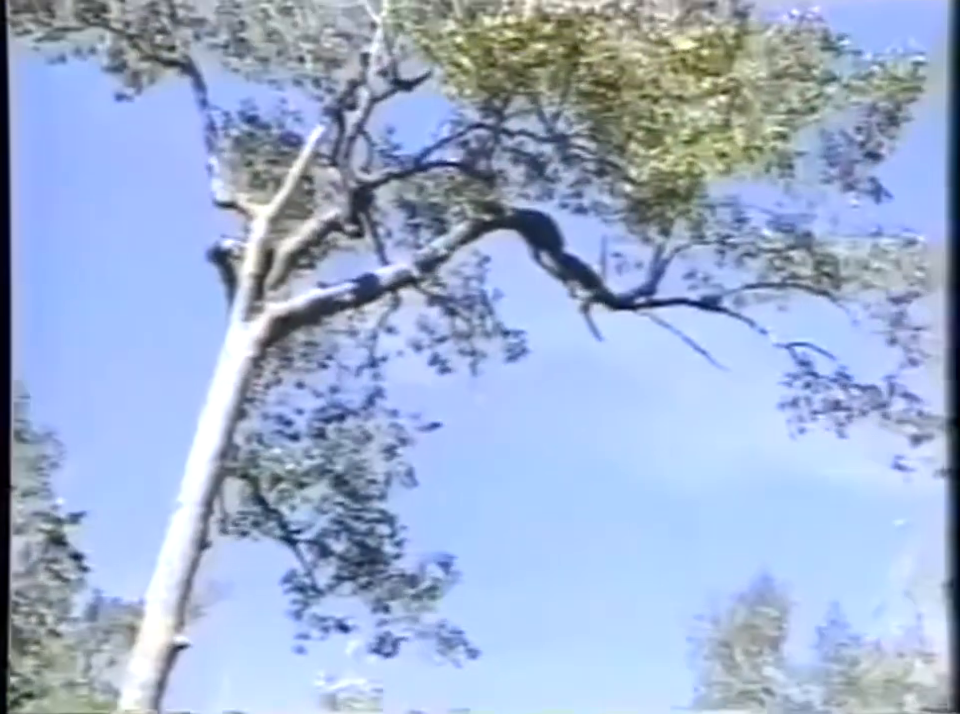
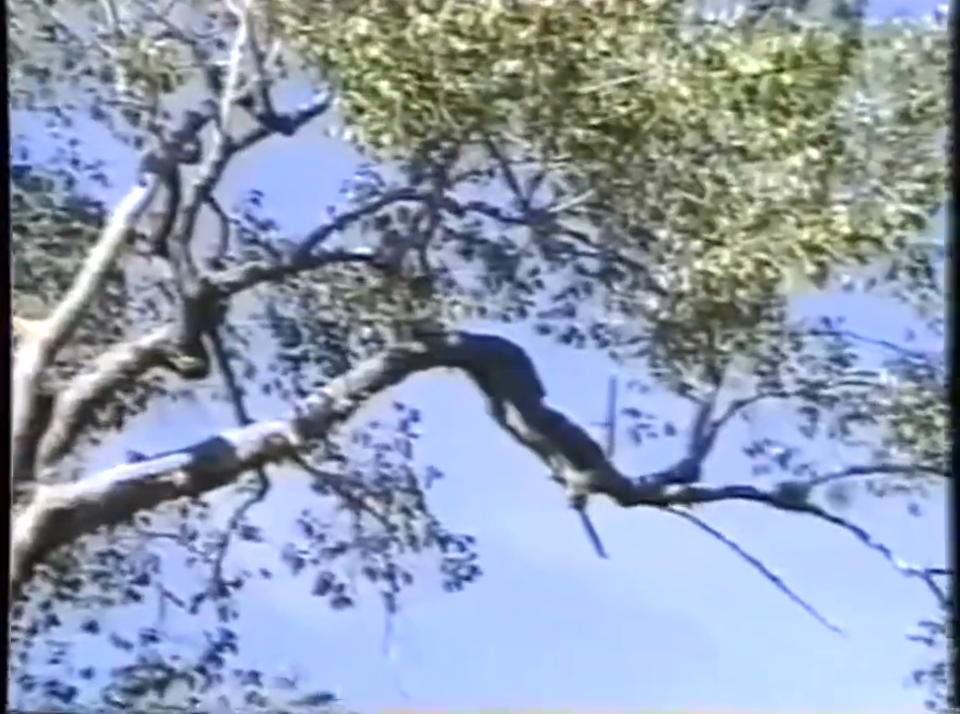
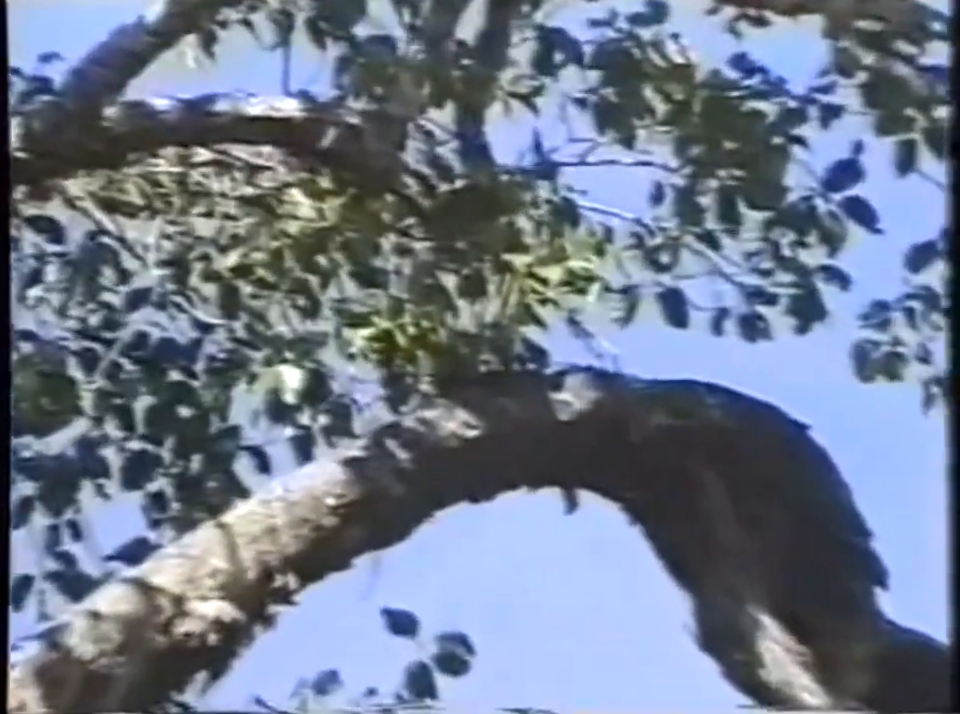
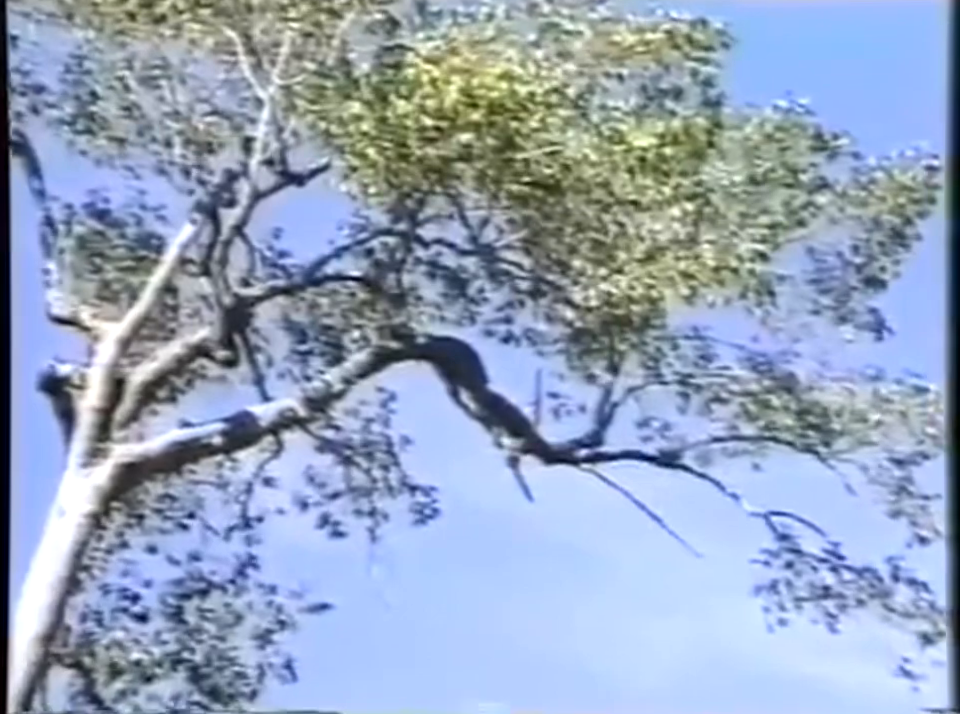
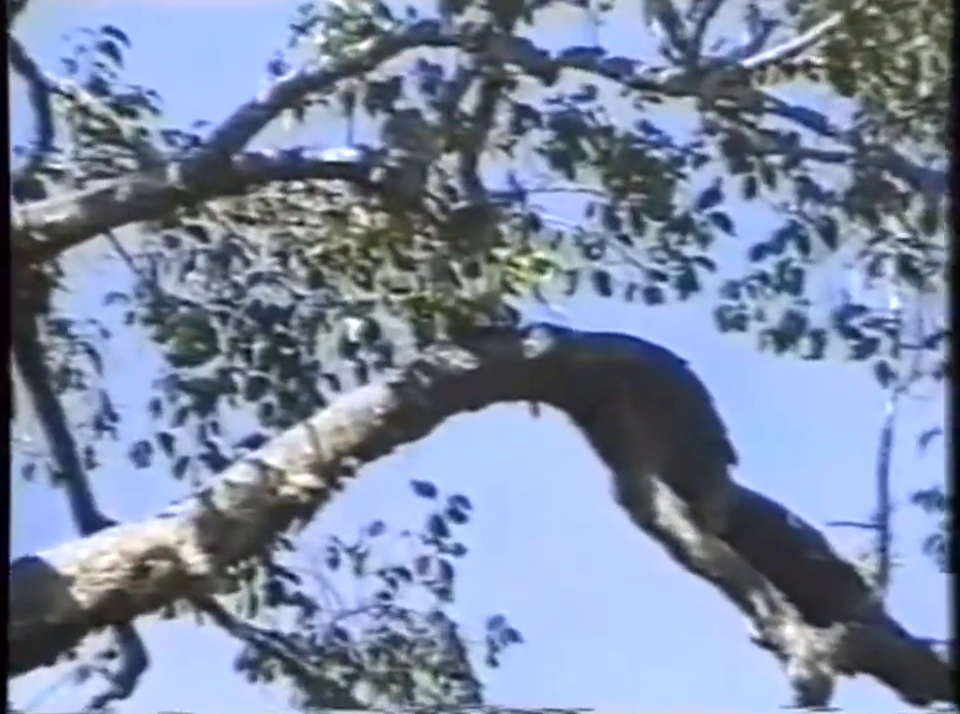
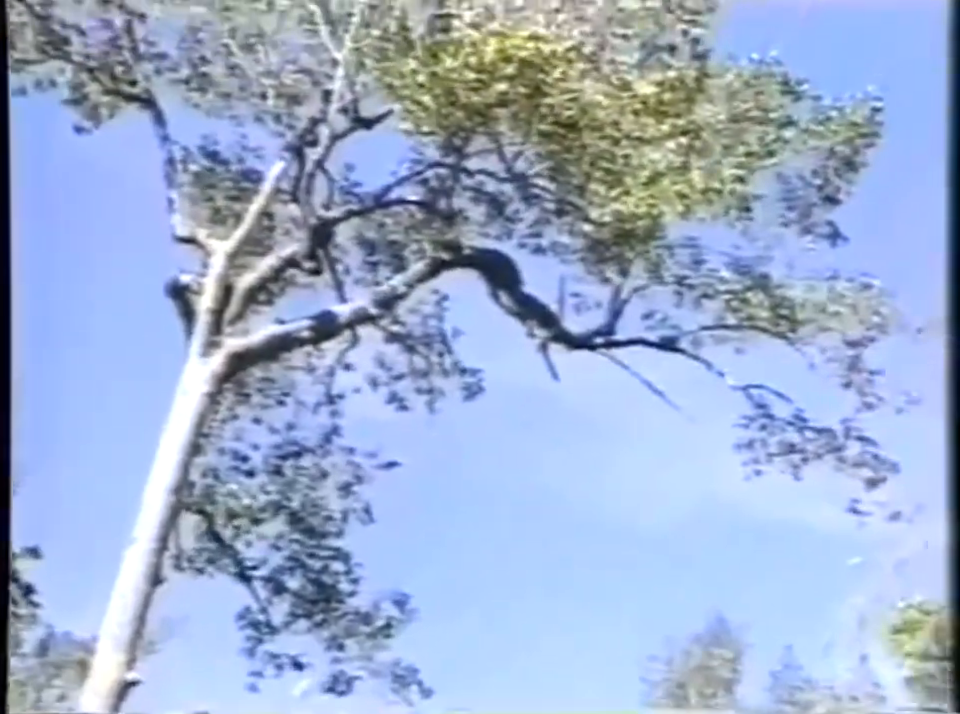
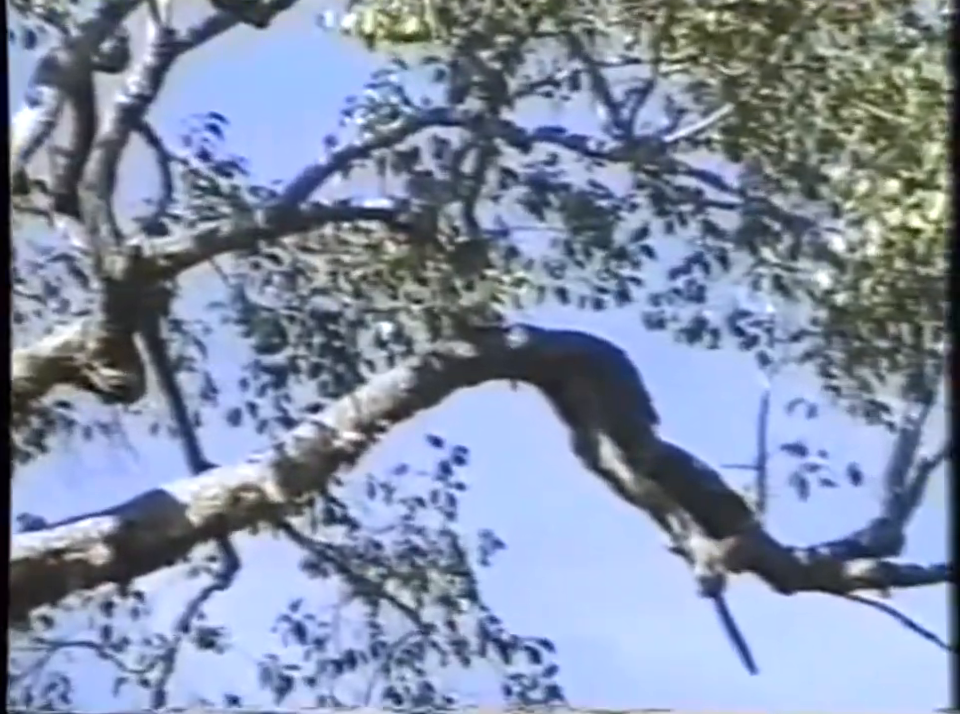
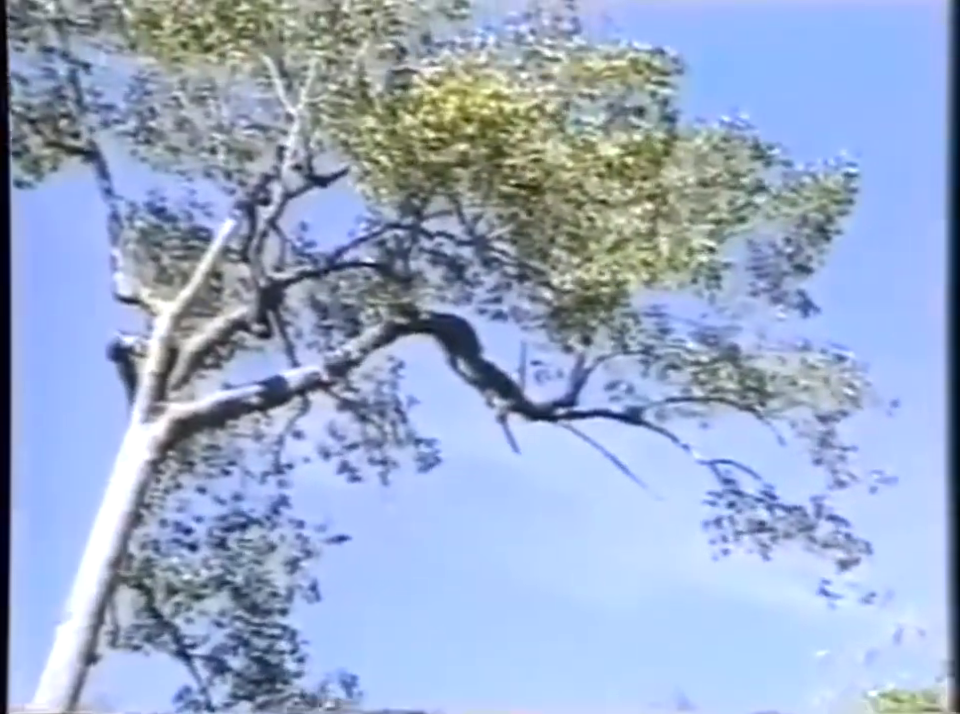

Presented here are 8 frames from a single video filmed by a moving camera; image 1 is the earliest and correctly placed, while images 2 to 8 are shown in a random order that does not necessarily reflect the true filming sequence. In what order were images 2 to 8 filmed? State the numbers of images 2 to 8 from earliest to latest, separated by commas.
6, 8, 4, 2, 7, 5, 3
